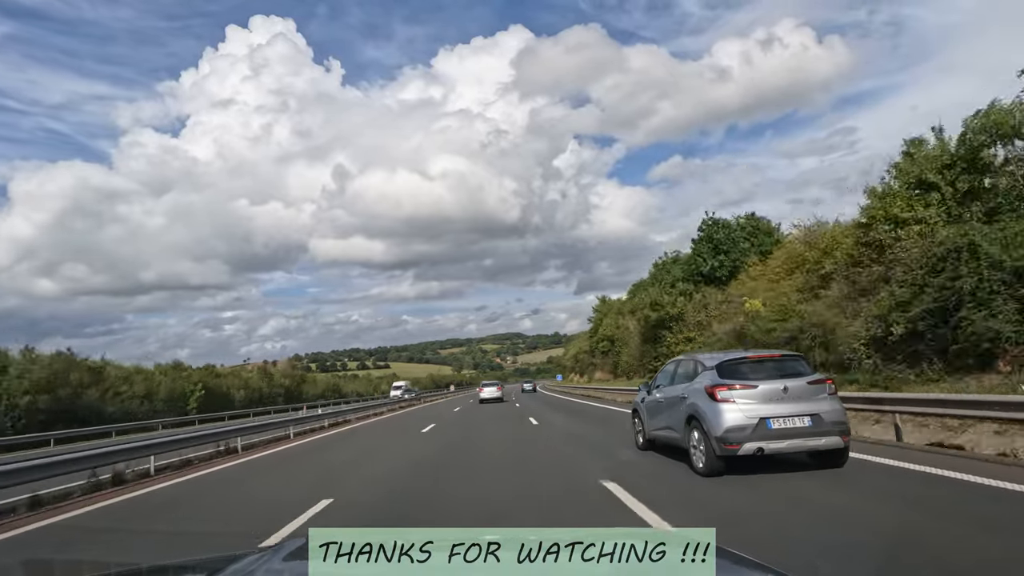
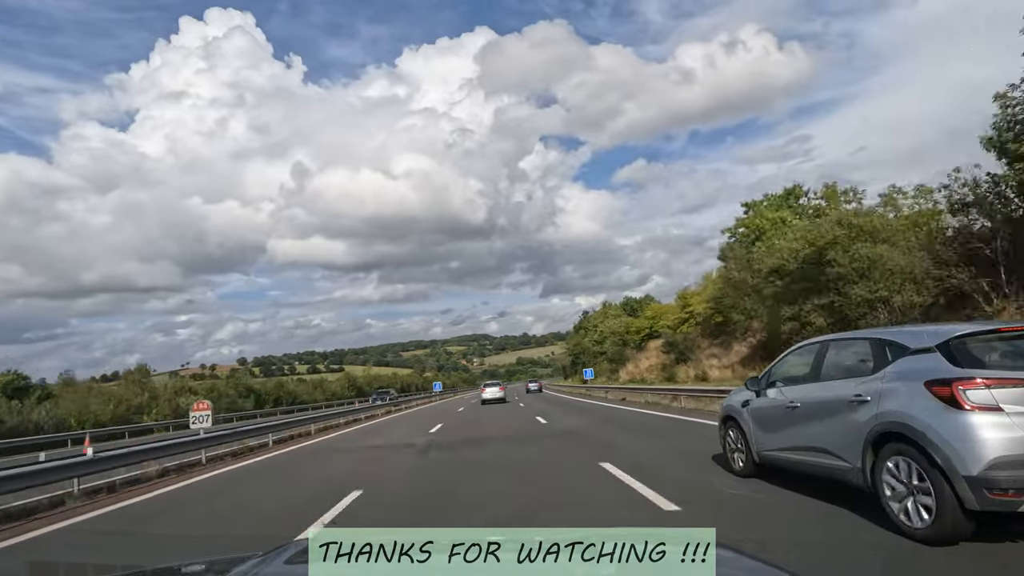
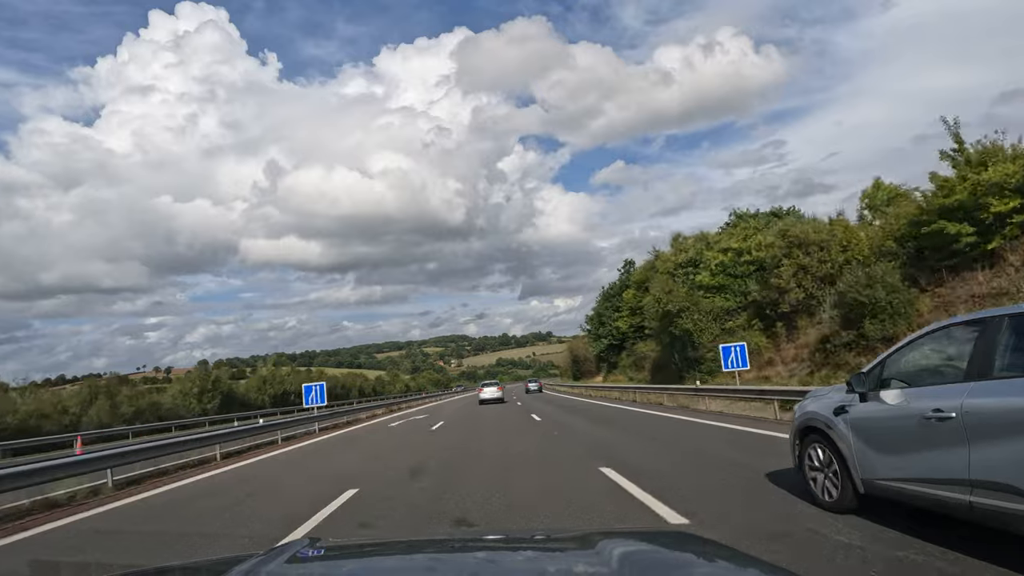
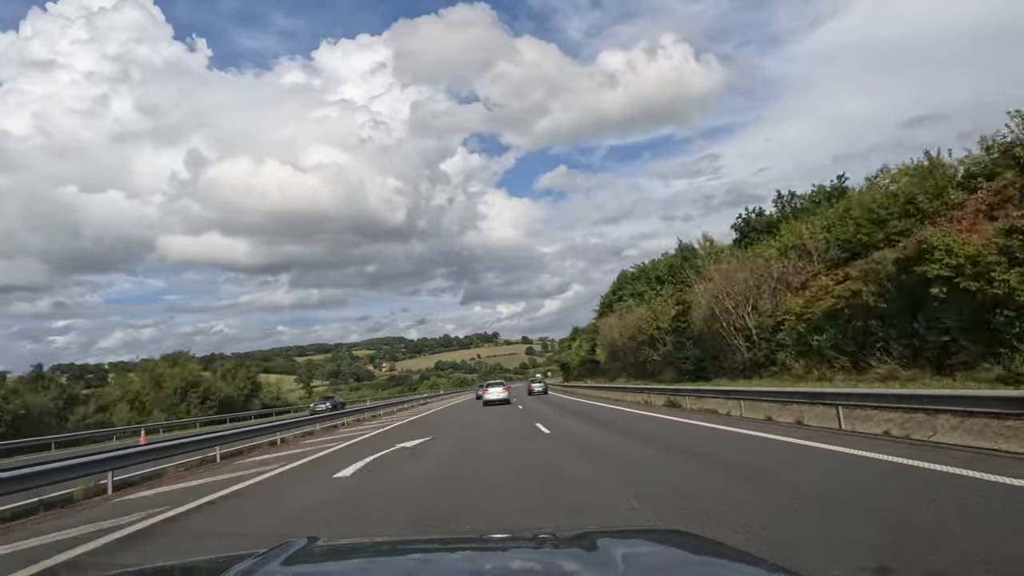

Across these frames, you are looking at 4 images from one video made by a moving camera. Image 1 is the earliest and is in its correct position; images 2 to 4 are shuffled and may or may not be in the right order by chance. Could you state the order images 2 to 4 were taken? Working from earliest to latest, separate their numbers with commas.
2, 3, 4
